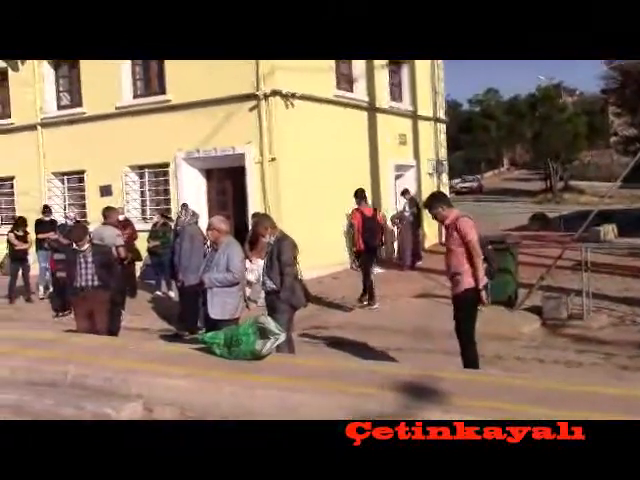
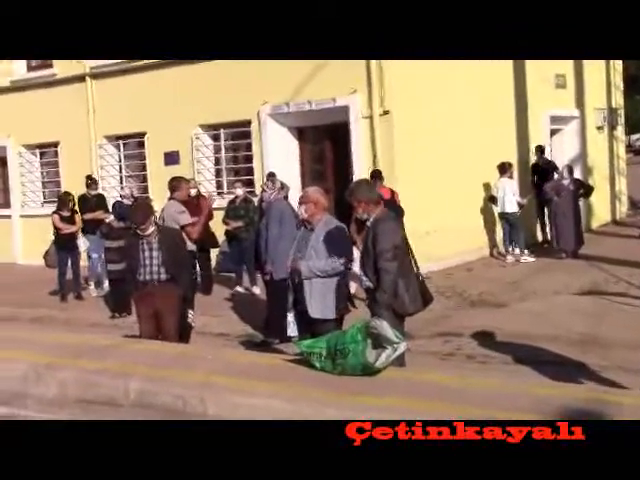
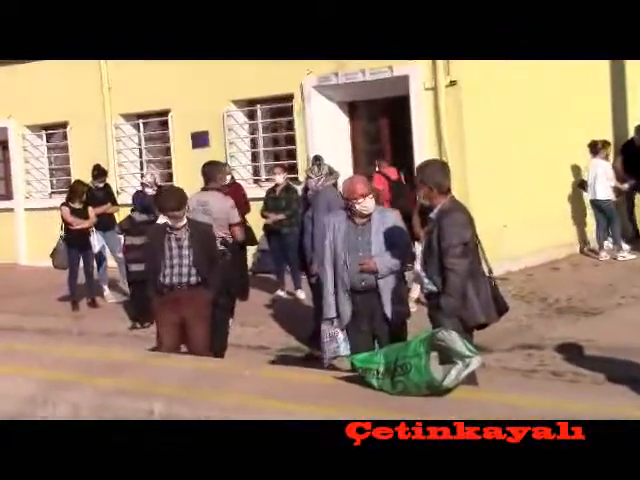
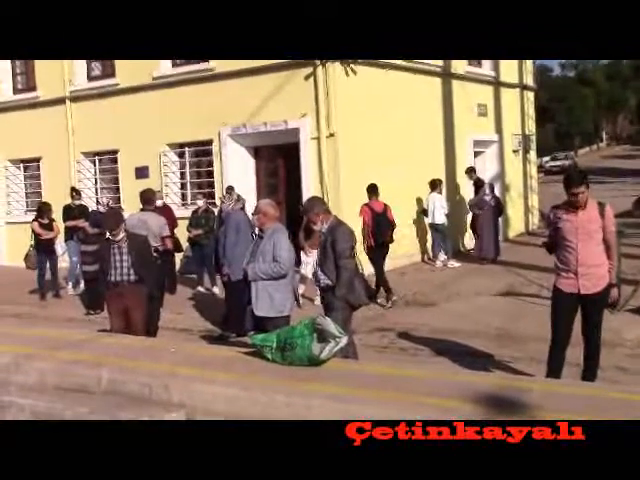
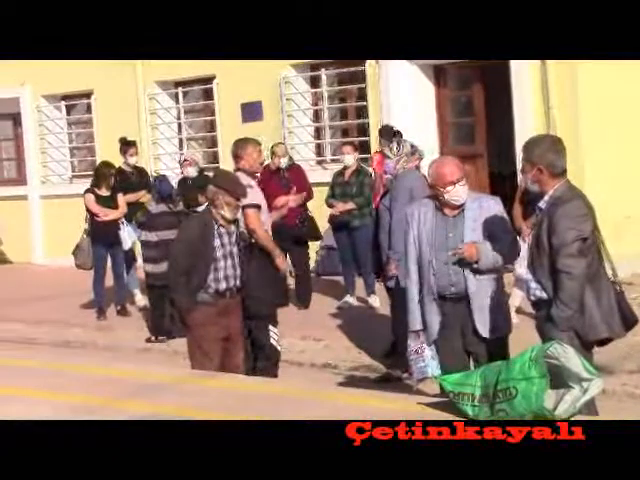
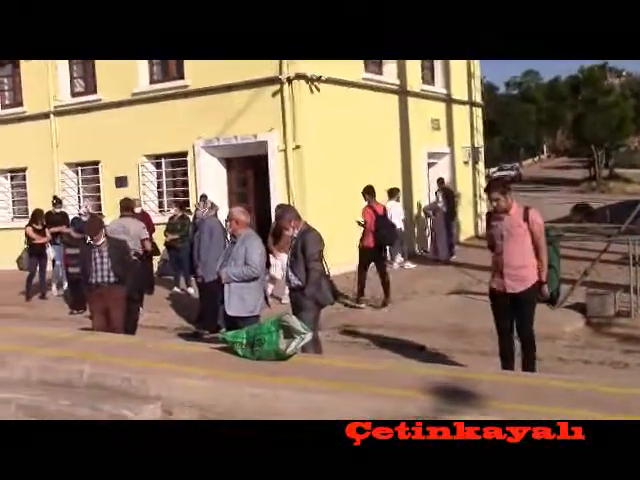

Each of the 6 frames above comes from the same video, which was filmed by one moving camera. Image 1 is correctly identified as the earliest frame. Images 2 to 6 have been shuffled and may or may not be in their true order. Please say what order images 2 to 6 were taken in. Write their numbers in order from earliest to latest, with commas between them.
6, 4, 2, 3, 5
